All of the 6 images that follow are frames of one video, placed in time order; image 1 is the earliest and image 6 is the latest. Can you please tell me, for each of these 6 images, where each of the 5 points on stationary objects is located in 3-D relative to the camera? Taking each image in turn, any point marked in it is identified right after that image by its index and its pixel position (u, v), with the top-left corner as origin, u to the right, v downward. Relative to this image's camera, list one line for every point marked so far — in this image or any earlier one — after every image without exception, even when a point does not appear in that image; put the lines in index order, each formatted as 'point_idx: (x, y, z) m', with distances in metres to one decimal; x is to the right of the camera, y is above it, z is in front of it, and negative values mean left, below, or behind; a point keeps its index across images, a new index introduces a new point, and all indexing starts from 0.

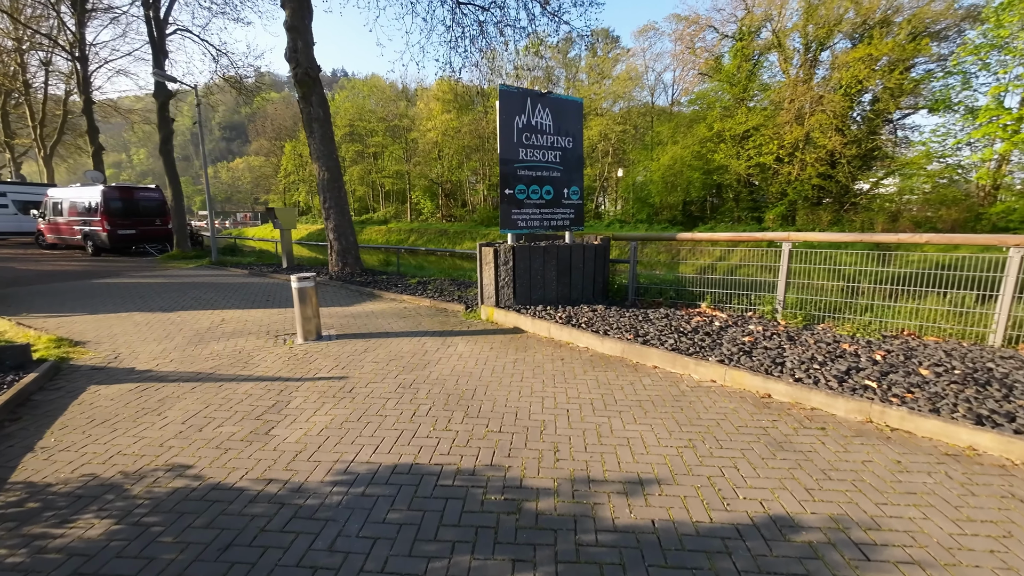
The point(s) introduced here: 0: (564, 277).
0: (+0.9, +0.2, +7.0) m
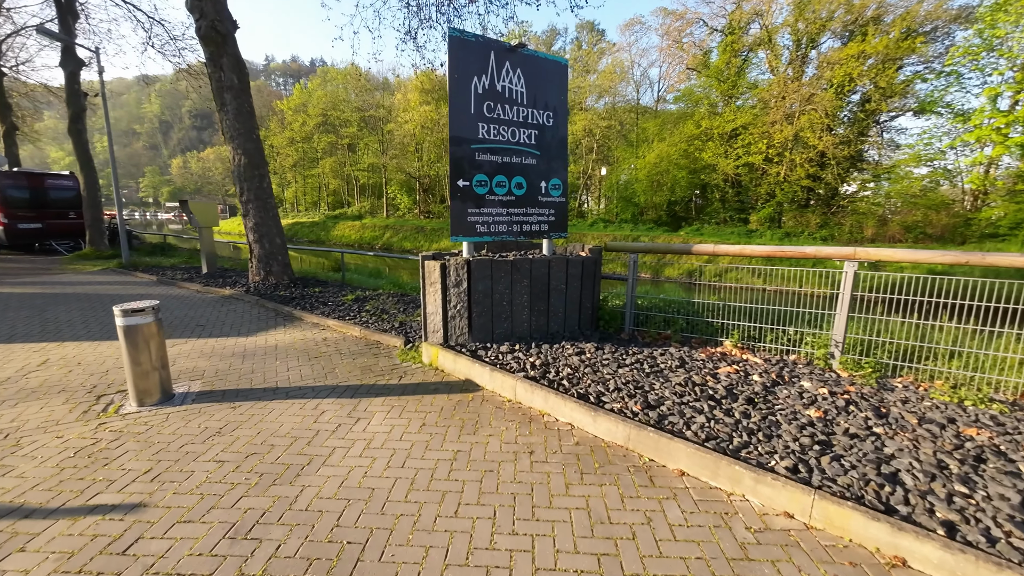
0: (+0.3, -0.2, +5.1) m
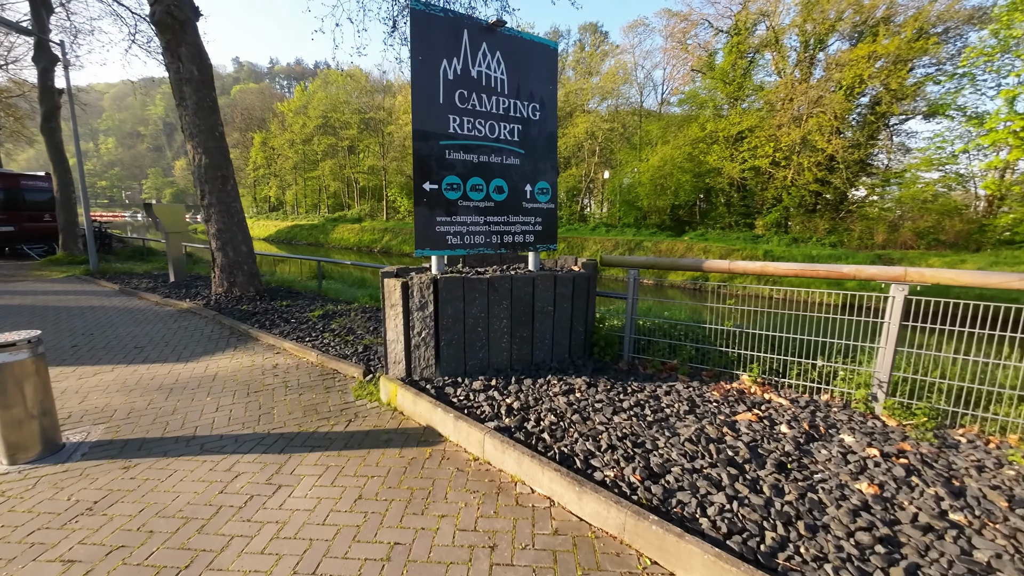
0: (+0.1, -0.4, +4.3) m
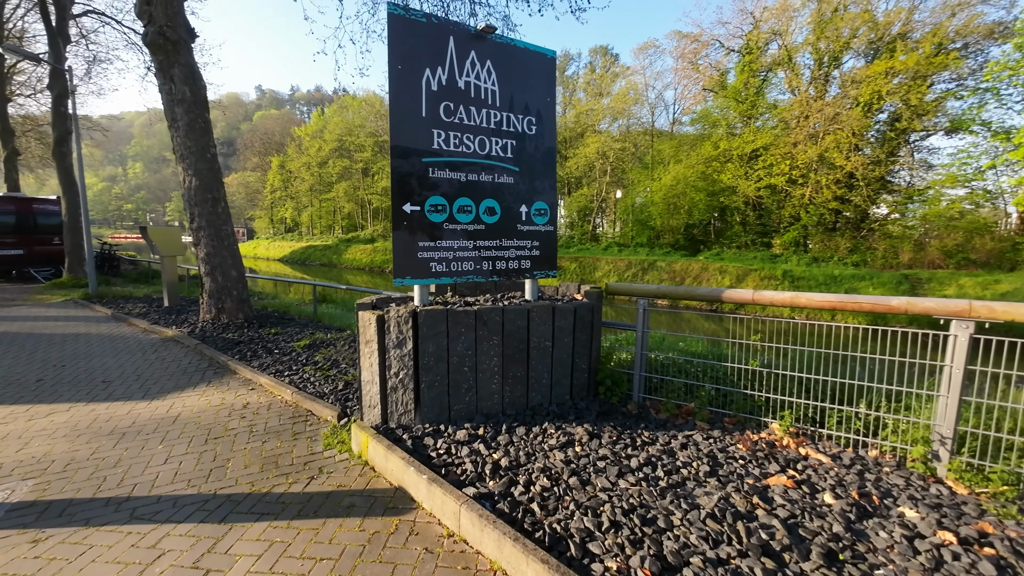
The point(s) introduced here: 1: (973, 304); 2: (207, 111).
0: (0.0, -0.7, +3.8) m
1: (+3.1, -0.1, +2.9) m
2: (-5.0, +2.9, +7.0) m
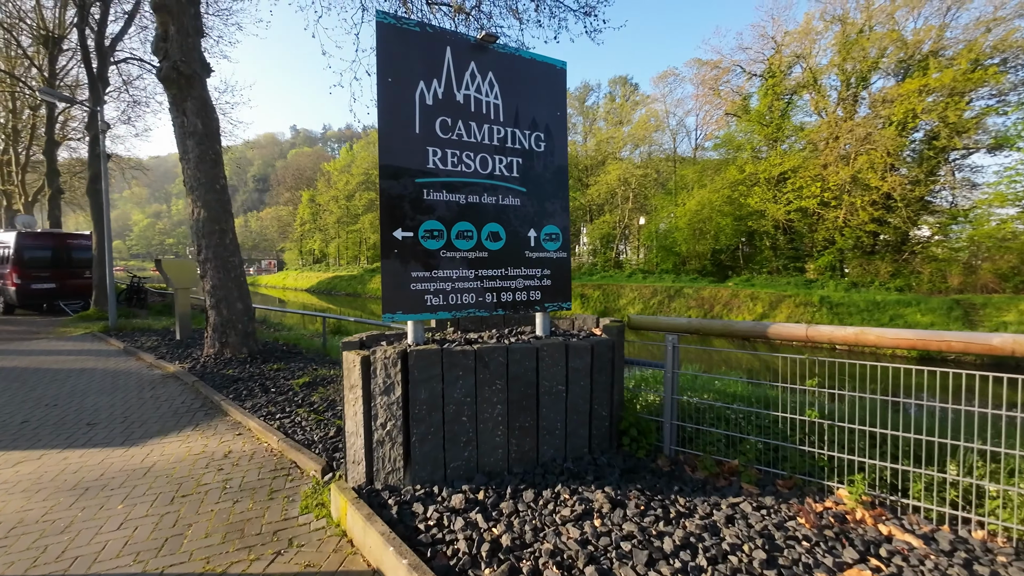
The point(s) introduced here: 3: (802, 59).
0: (+0.1, -1.0, +3.3) m
1: (+3.1, -0.3, +2.2) m
2: (-4.8, +2.3, +6.9) m
3: (+13.2, +10.6, +19.5) m
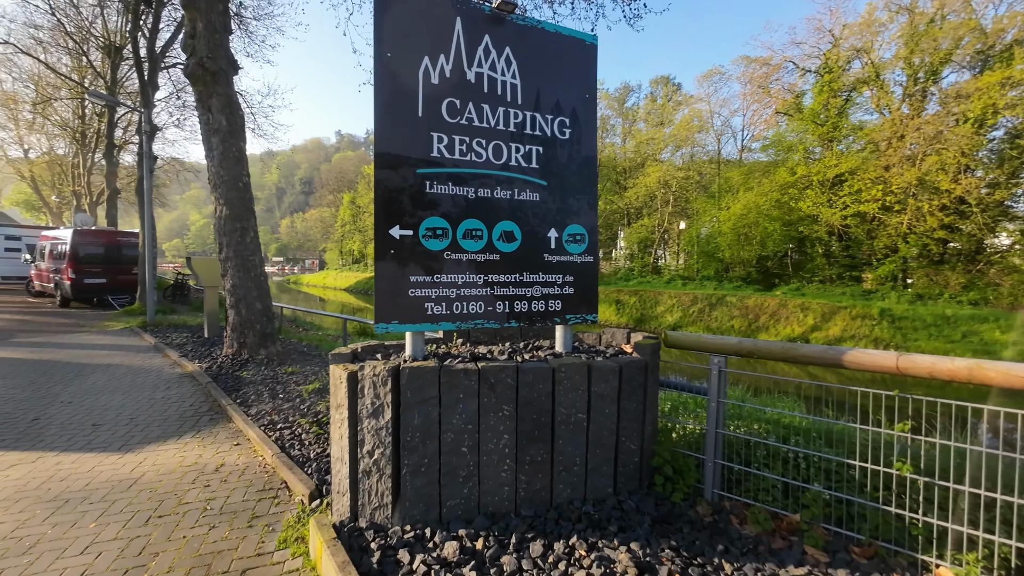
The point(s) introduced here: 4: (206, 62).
0: (+0.1, -1.0, +2.8) m
1: (+3.1, -0.4, +1.5) m
2: (-4.3, +2.4, +6.8) m
3: (+14.8, +10.1, +18.0) m
4: (-4.7, +3.5, +6.6) m
